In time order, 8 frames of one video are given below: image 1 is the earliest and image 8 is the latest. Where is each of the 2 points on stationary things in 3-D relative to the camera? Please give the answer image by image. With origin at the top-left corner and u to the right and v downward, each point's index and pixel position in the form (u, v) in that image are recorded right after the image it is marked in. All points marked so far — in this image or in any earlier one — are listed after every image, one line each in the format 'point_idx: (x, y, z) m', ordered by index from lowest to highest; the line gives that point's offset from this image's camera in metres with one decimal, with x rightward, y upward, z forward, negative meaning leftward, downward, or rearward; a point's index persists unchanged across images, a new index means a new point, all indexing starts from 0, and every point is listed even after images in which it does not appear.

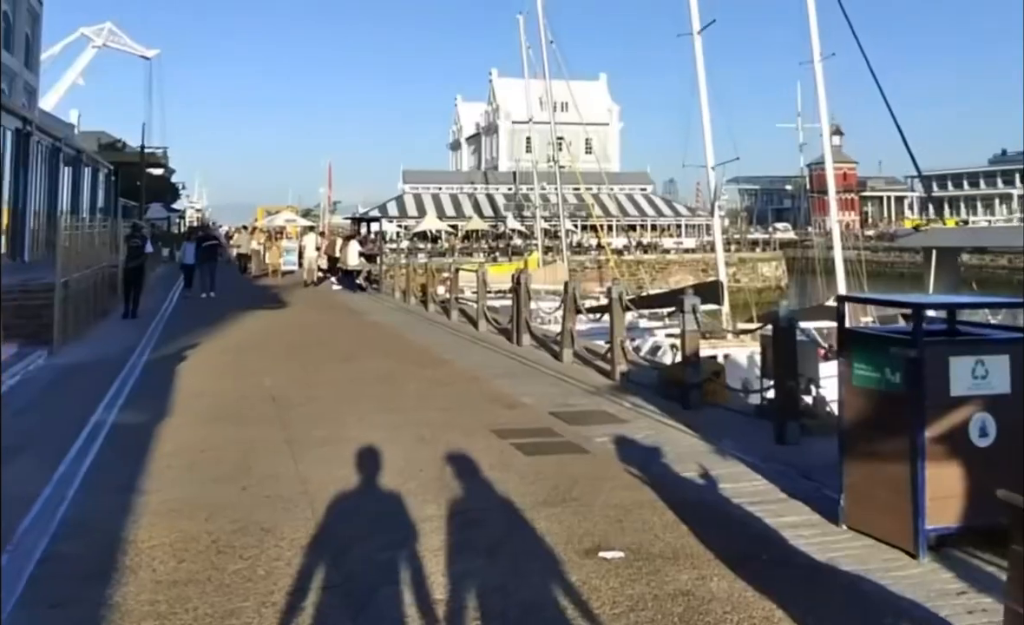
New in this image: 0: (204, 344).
0: (-4.8, -0.7, +17.4) m
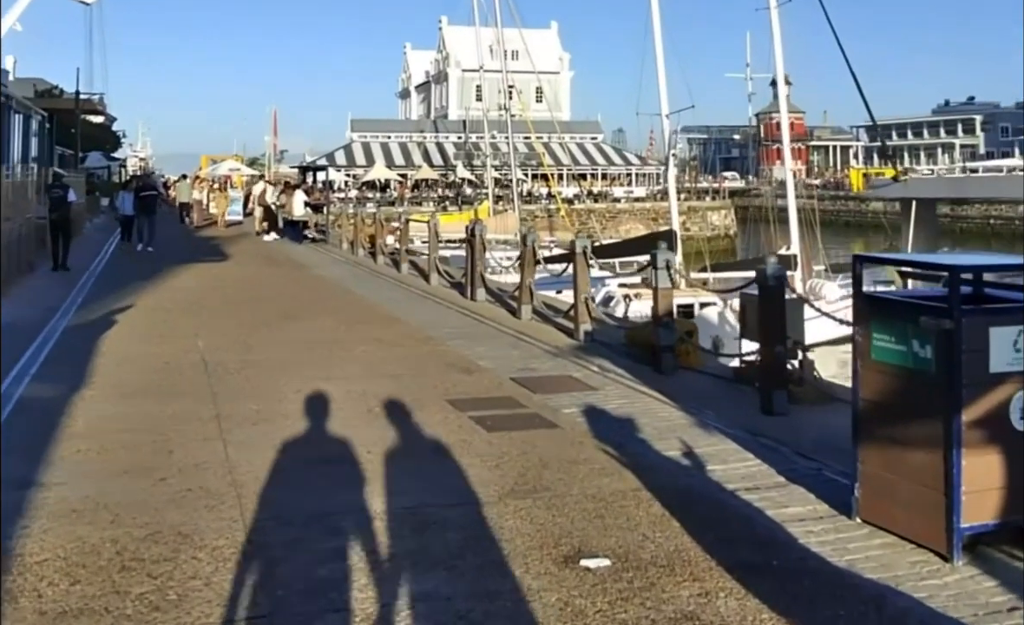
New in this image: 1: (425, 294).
0: (-5.4, 0.0, +16.1) m
1: (-1.5, +0.3, +19.0) m
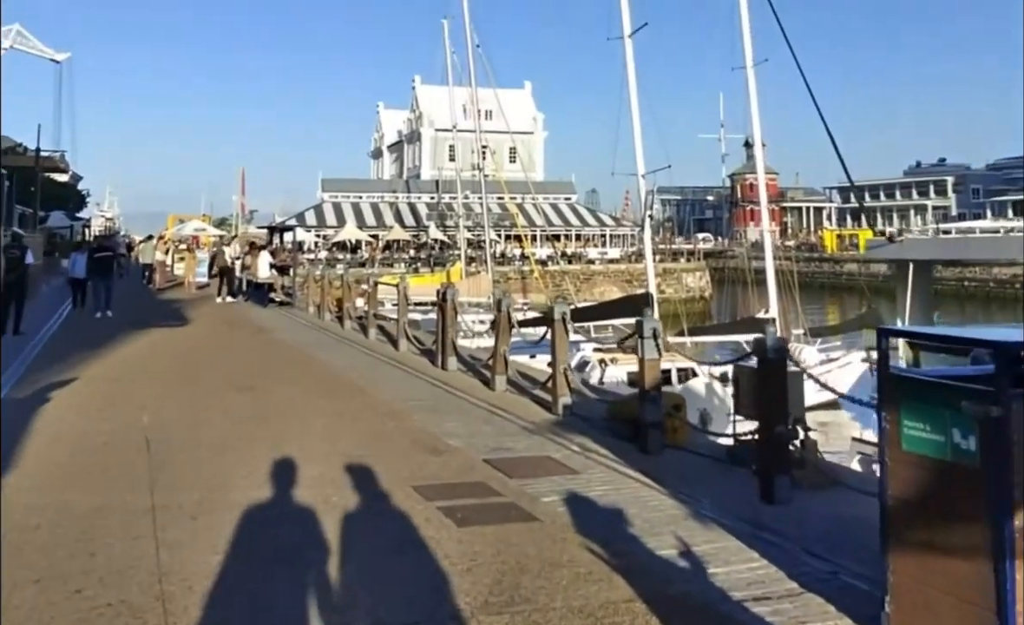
0: (-5.8, -1.0, +15.0) m
1: (-1.9, -0.8, +18.1) m
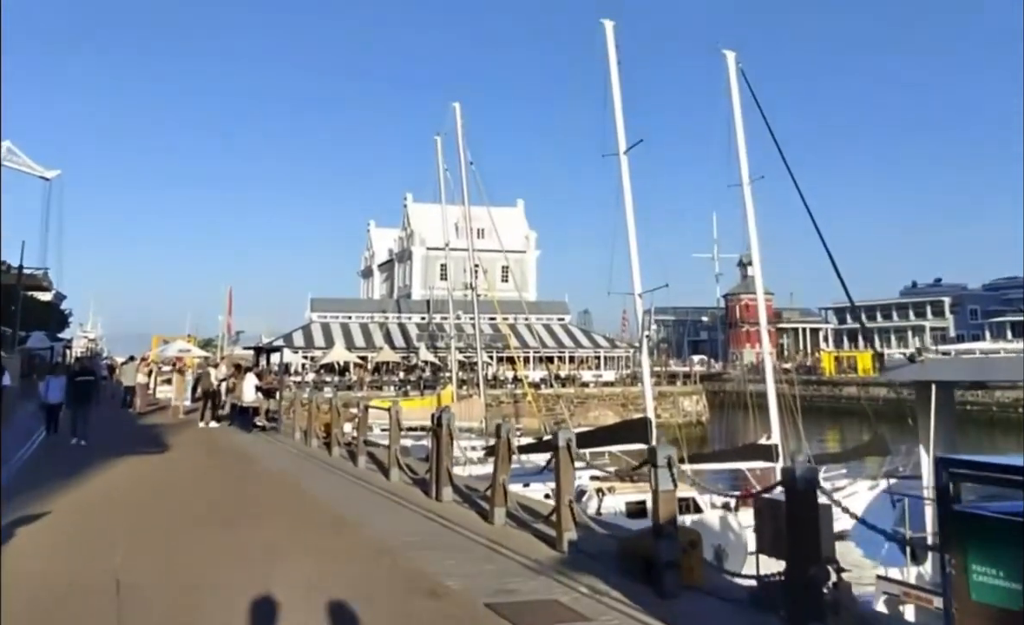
0: (-5.8, -2.5, +14.2) m
1: (-1.9, -2.7, +17.2) m
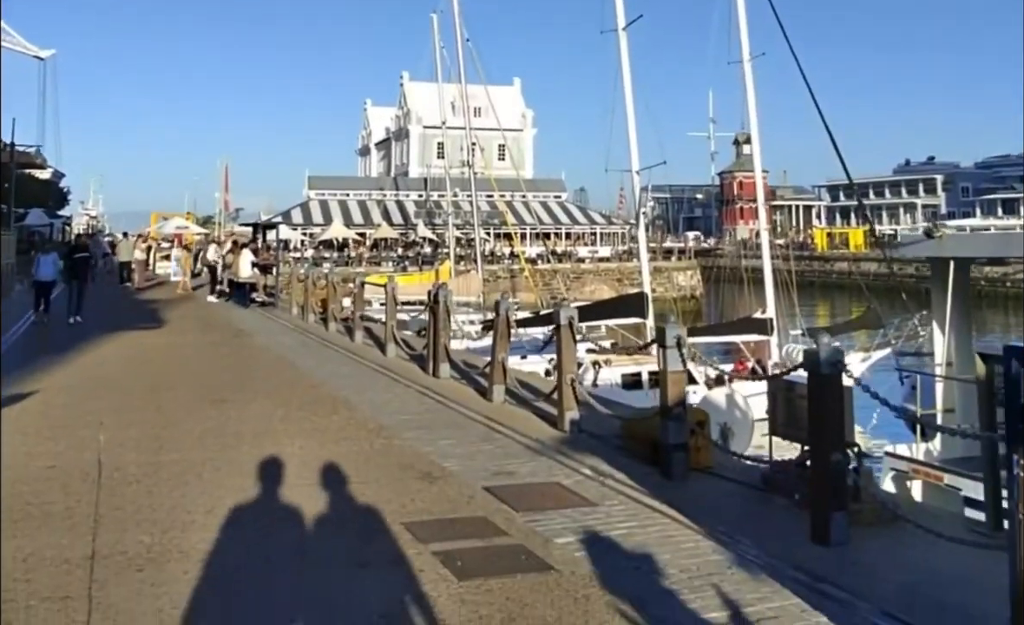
0: (-5.8, -1.0, +13.7) m
1: (-1.9, -0.8, +16.8) m
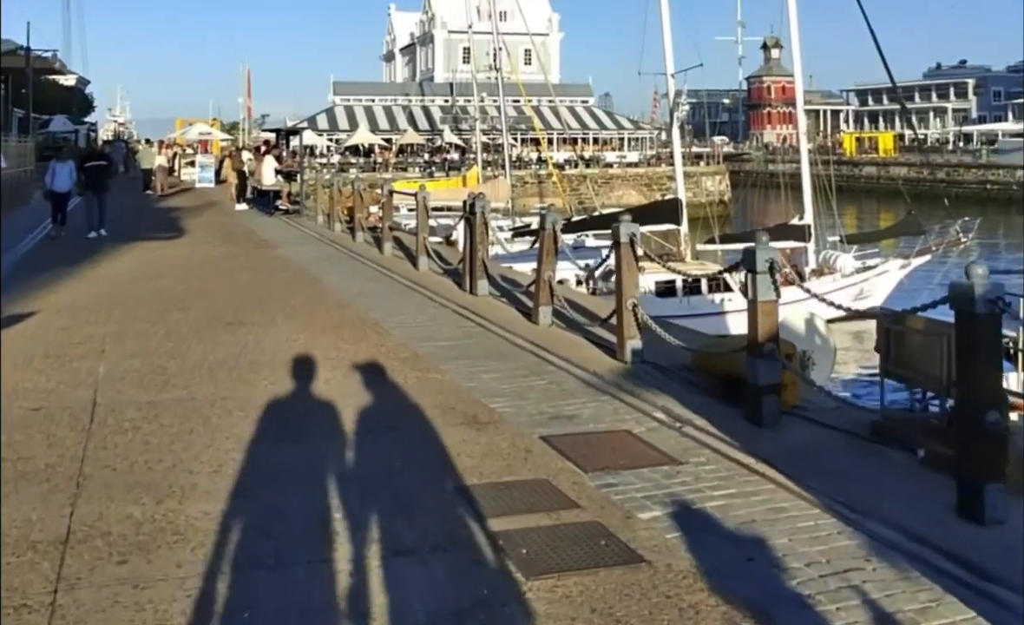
0: (-5.3, -0.1, +12.4) m
1: (-1.4, +0.4, +15.4) m
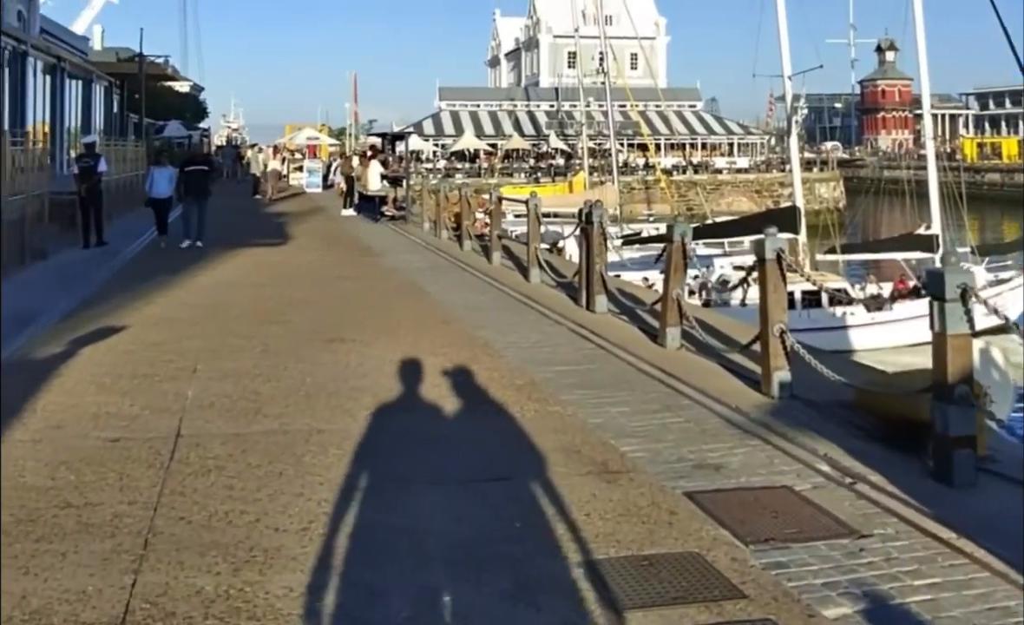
0: (-4.0, -0.2, +11.8) m
1: (+0.1, +0.2, +14.4) m
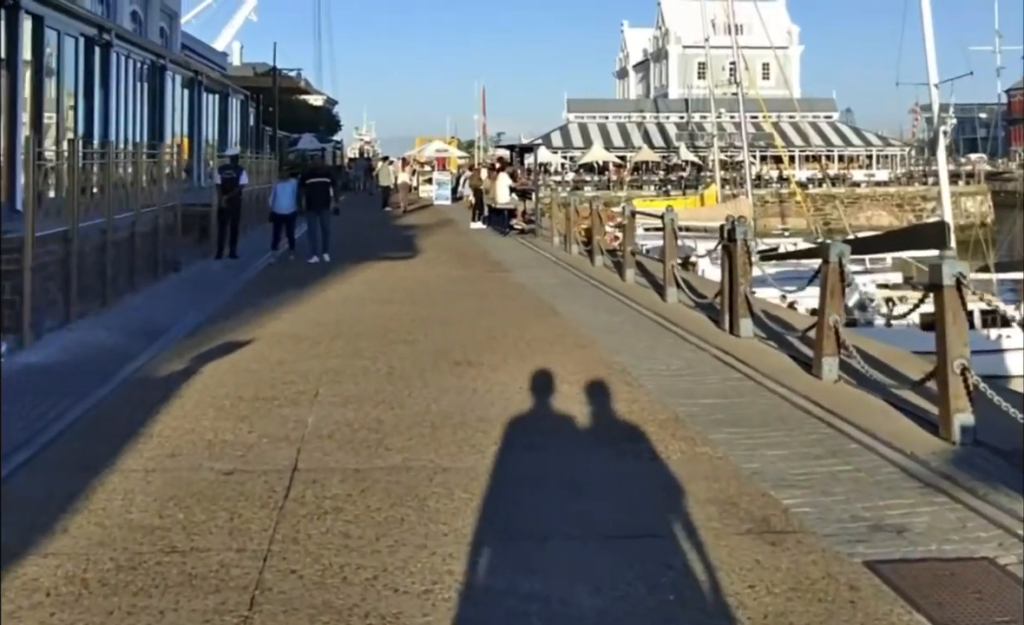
0: (-2.6, -0.4, +11.4) m
1: (+1.8, -0.1, +13.5) m
